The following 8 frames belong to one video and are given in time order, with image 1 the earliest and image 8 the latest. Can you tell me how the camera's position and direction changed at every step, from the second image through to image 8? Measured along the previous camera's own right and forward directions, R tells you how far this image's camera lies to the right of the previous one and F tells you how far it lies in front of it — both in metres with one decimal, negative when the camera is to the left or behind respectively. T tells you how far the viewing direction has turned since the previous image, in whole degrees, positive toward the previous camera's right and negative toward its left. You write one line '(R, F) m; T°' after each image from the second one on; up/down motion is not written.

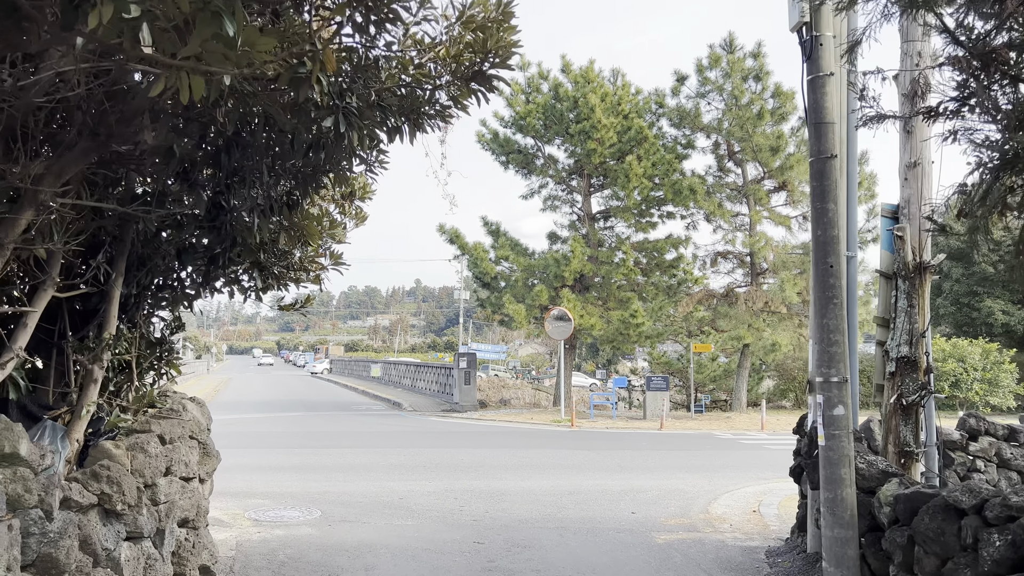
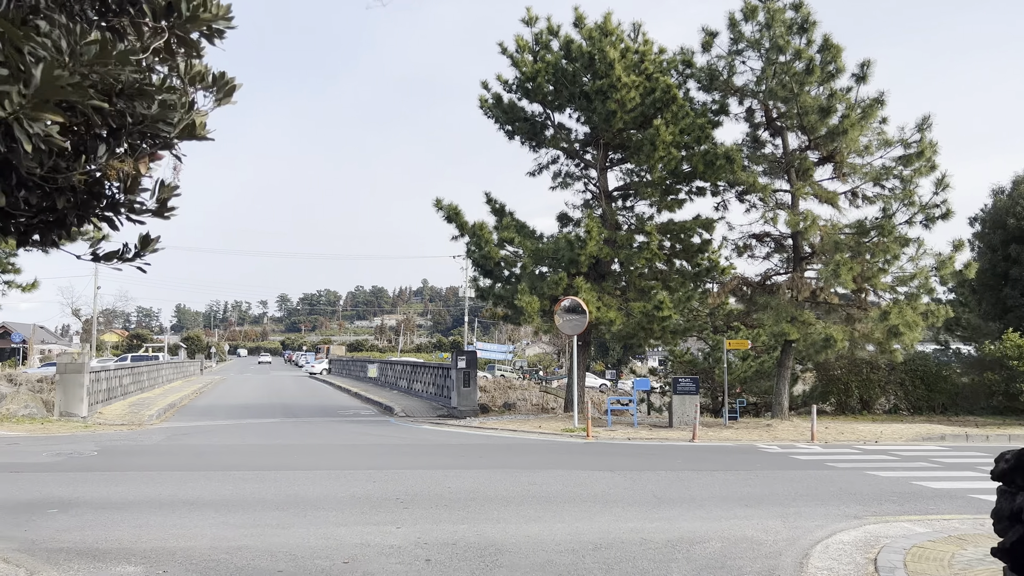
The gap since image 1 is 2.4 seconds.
(+0.1, +2.6) m; -1°
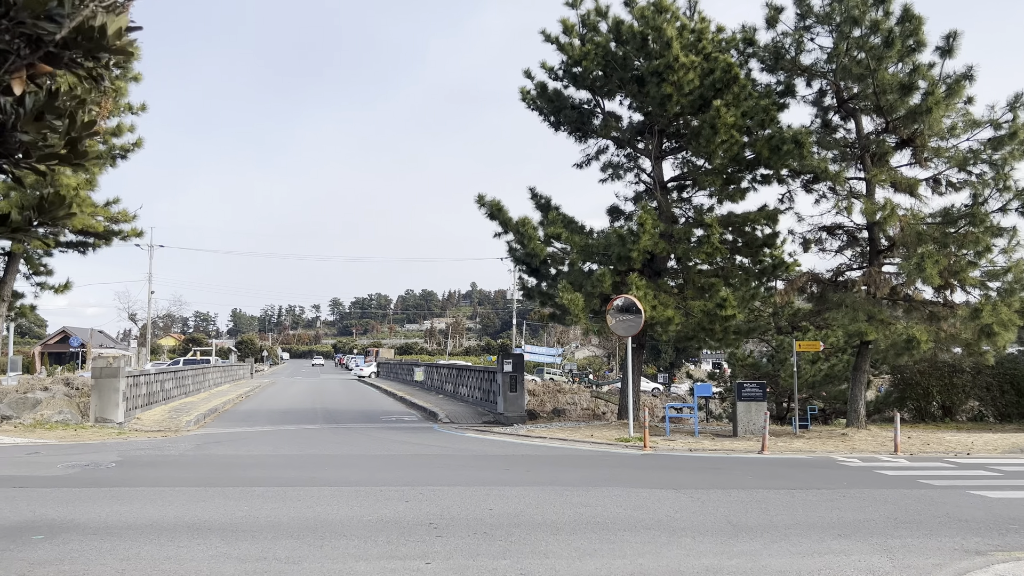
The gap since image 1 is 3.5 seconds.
(0.0, +1.1) m; -4°
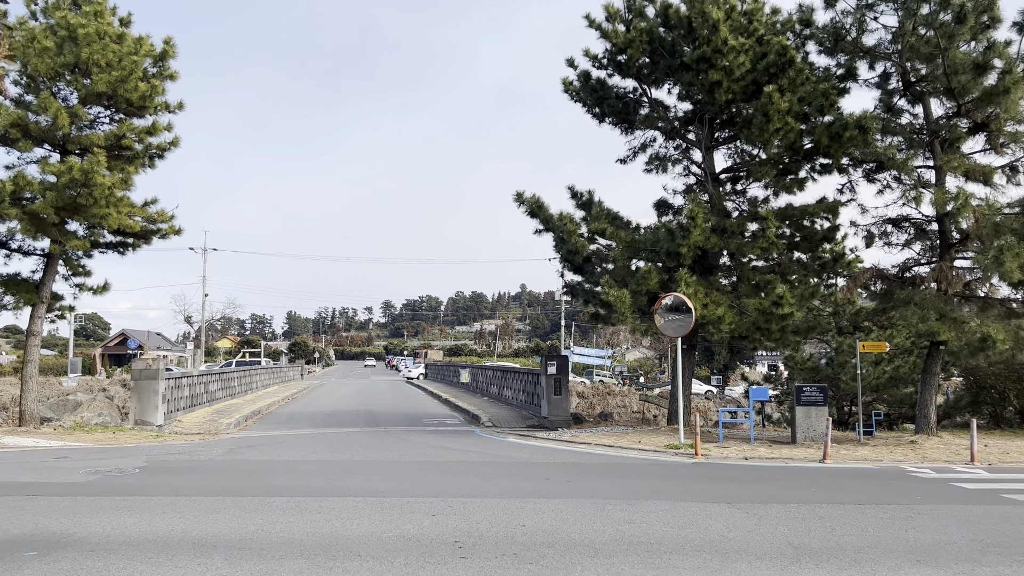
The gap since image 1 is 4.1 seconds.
(+0.1, +0.7) m; -4°
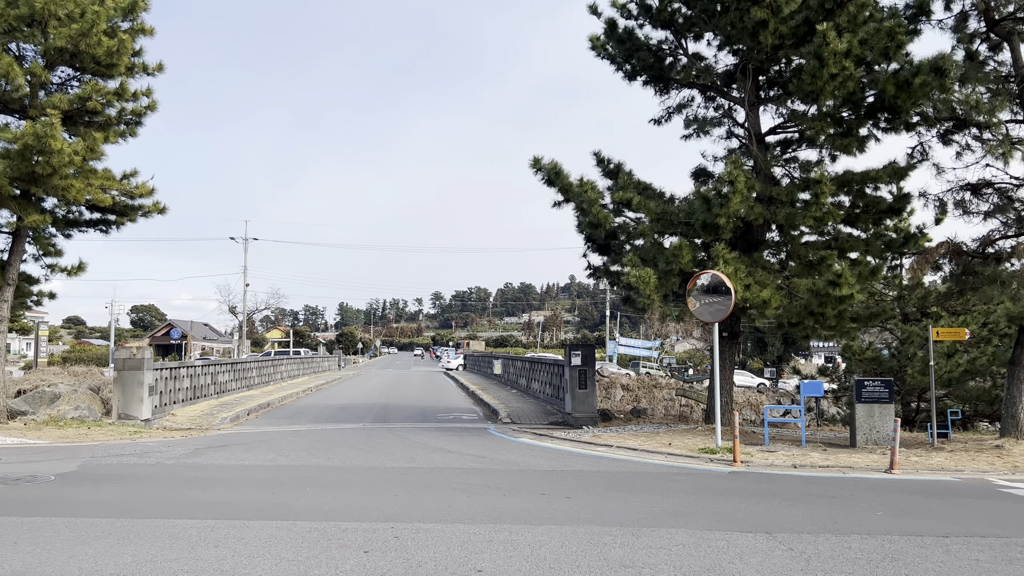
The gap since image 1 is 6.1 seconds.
(+0.6, +1.9) m; -4°
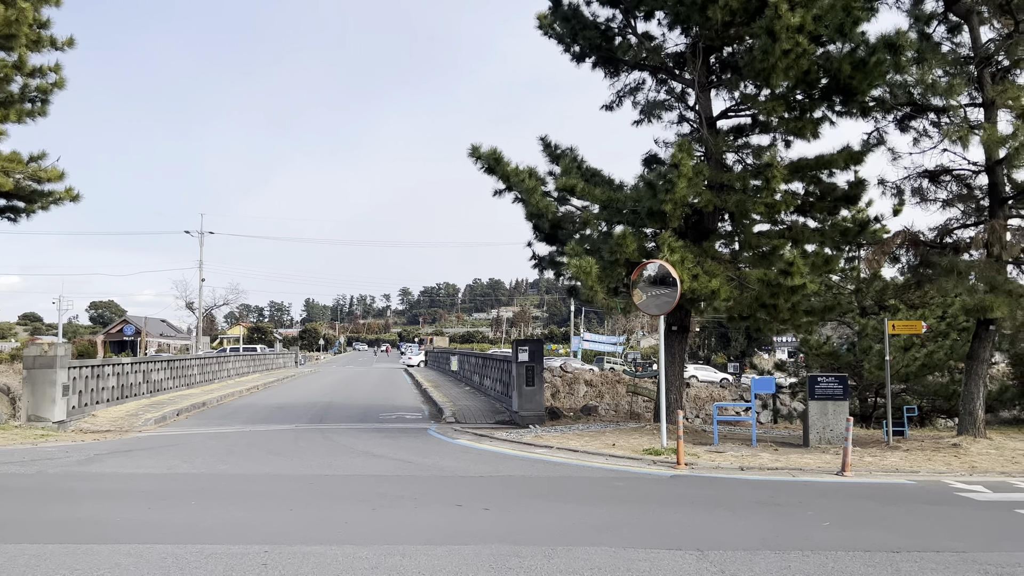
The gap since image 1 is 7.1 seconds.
(+0.5, +0.8) m; +2°
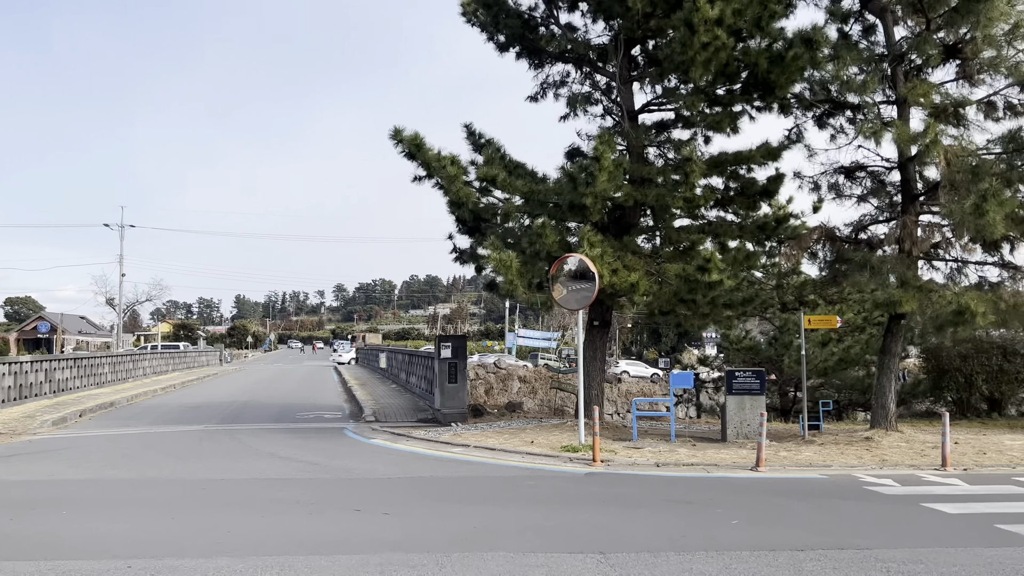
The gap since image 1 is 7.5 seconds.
(+0.3, +0.3) m; +4°
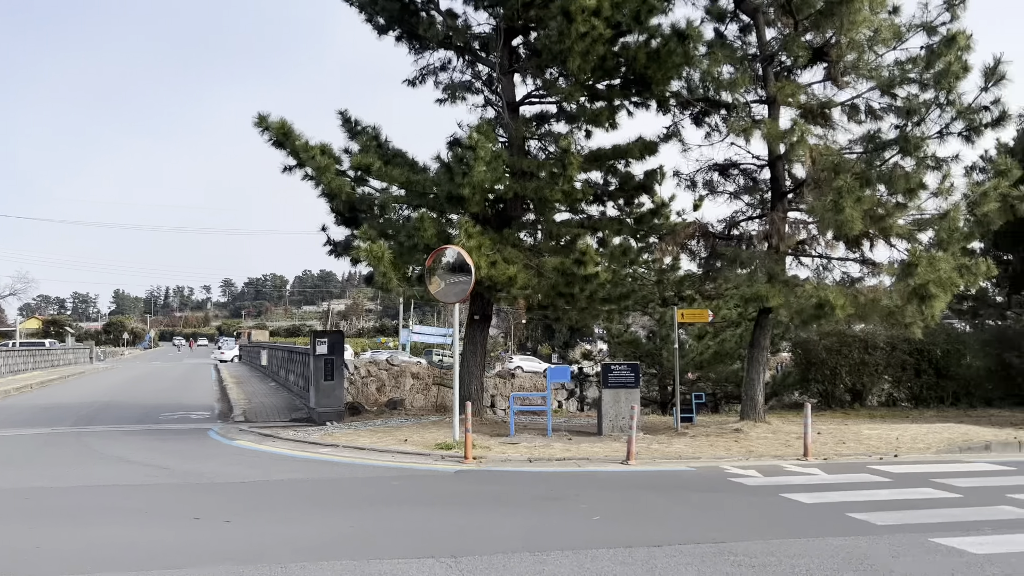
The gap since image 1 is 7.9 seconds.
(+0.3, +0.3) m; +7°
